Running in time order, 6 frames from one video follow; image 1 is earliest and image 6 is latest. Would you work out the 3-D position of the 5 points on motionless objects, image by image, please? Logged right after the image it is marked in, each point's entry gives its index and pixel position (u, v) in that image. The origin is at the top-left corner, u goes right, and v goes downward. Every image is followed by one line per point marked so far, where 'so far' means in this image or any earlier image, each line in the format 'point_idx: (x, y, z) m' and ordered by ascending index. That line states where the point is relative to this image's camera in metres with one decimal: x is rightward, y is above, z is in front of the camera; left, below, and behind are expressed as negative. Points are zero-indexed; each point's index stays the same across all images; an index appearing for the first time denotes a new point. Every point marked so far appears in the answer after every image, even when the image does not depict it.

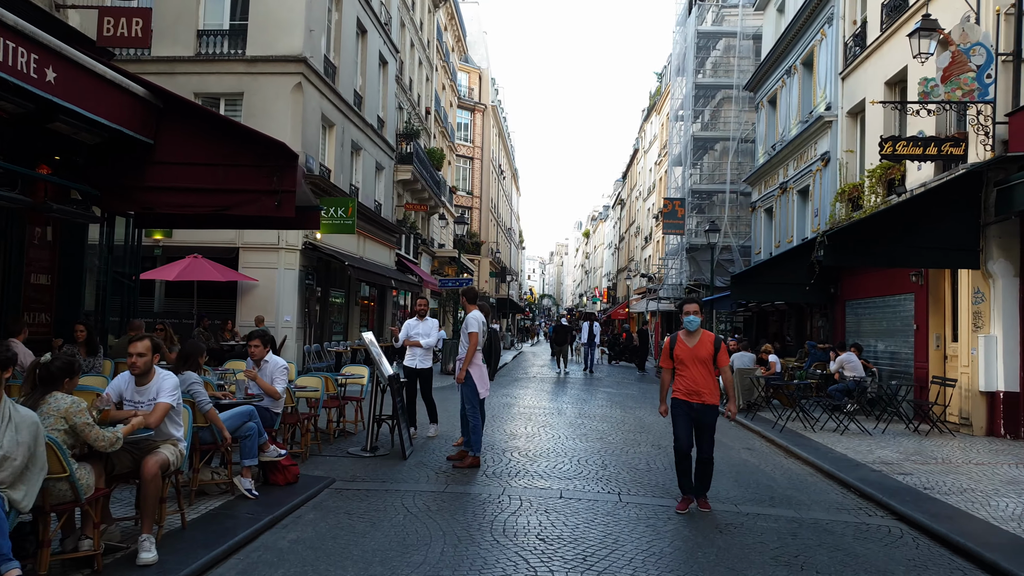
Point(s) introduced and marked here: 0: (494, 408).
0: (-0.3, -1.9, +13.3) m
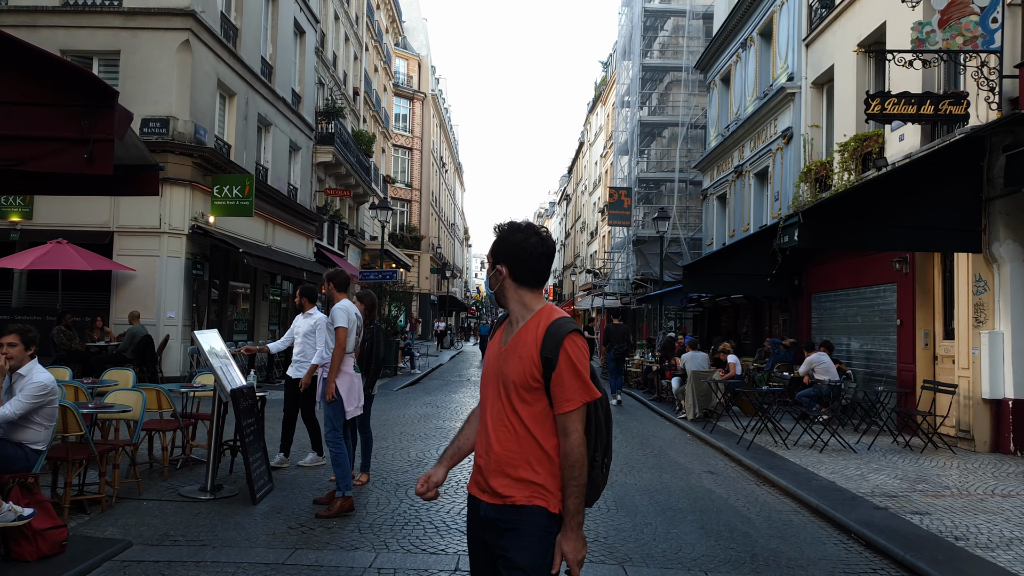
0: (-1.3, -1.7, +11.1) m
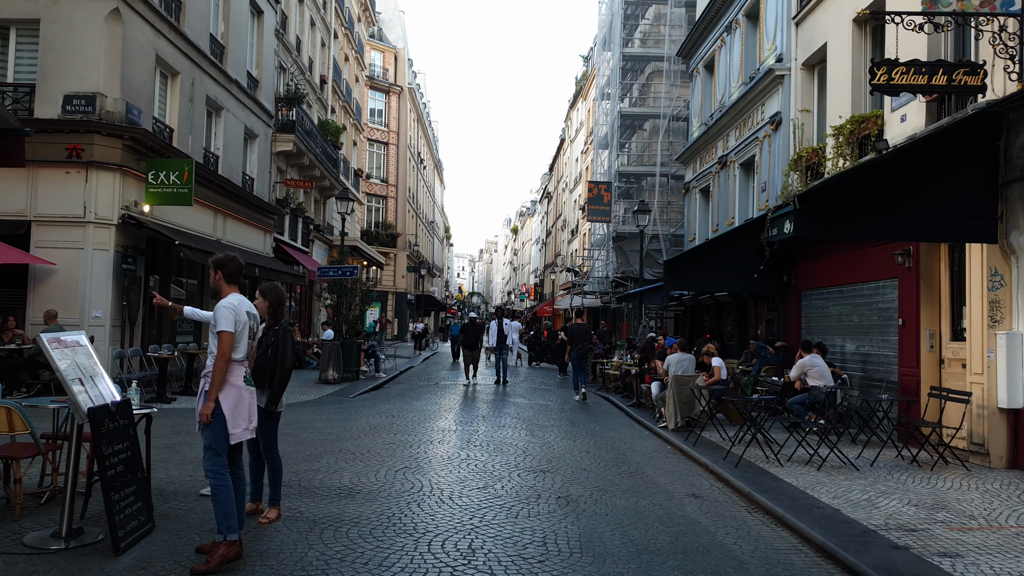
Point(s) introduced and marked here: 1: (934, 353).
0: (-1.8, -1.7, +9.9) m
1: (+4.8, -0.7, +9.8) m
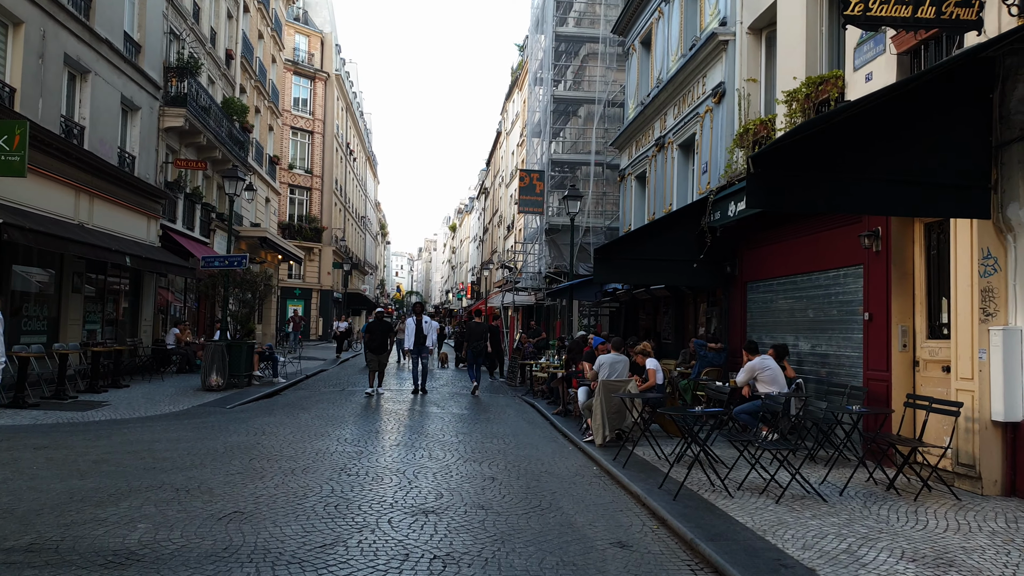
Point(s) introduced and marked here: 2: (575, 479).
0: (-2.8, -1.6, +7.8) m
1: (+3.8, -0.6, +8.2) m
2: (+0.6, -1.8, +7.9) m
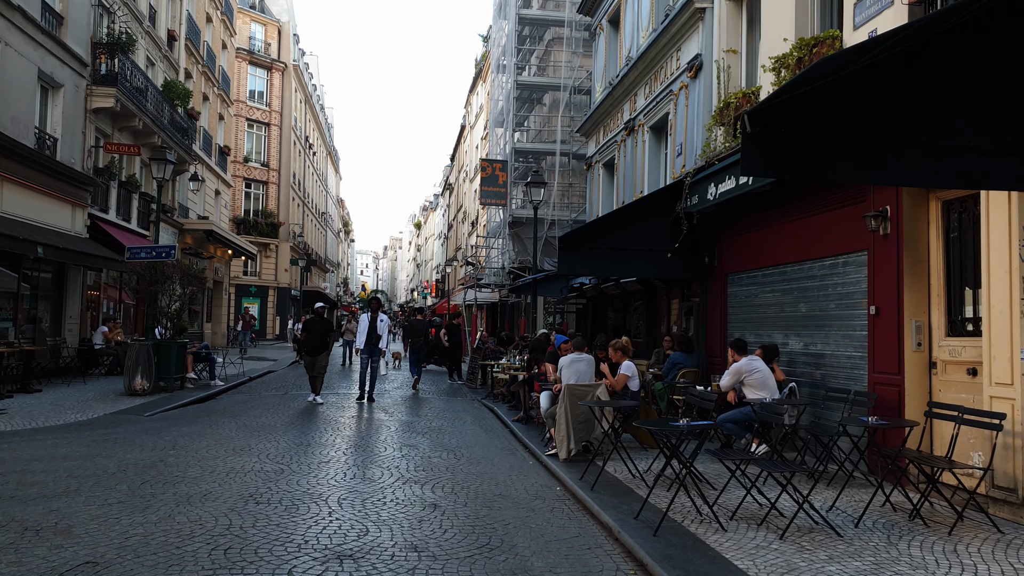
0: (-3.2, -1.5, +6.4) m
1: (+3.3, -0.5, +7.0) m
2: (+0.2, -1.7, +6.6) m
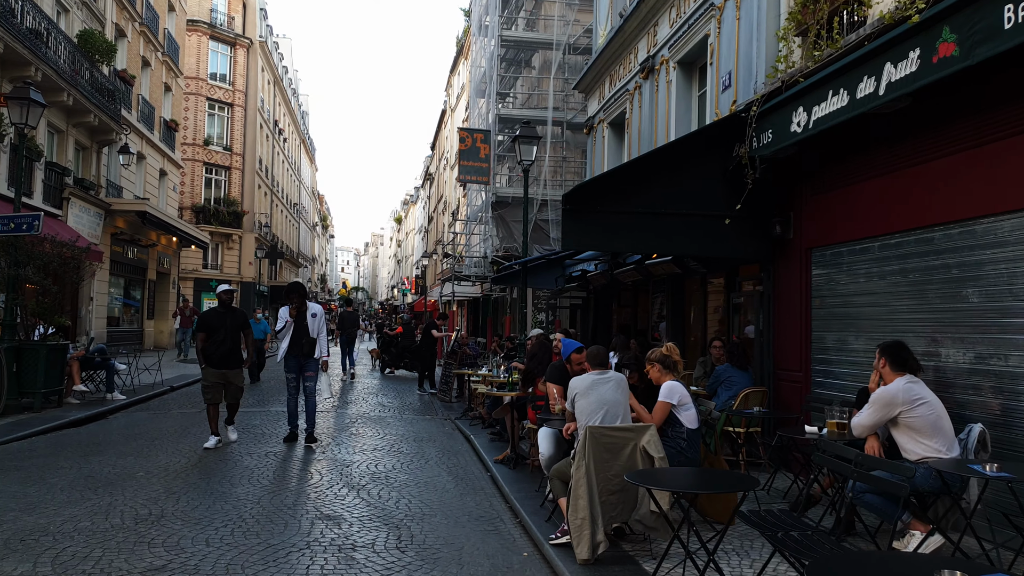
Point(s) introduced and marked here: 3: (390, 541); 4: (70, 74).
0: (-3.3, -1.3, +2.7) m
1: (+3.3, -0.4, +3.5) m
2: (+0.1, -1.5, +3.0) m
3: (-0.8, -1.6, +5.5) m
4: (-9.2, +4.5, +18.3) m
